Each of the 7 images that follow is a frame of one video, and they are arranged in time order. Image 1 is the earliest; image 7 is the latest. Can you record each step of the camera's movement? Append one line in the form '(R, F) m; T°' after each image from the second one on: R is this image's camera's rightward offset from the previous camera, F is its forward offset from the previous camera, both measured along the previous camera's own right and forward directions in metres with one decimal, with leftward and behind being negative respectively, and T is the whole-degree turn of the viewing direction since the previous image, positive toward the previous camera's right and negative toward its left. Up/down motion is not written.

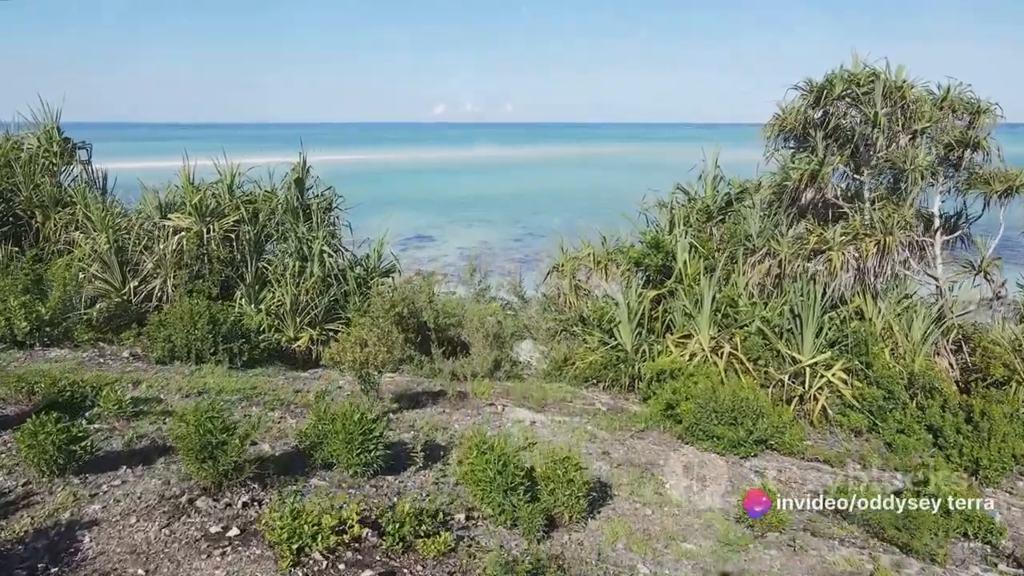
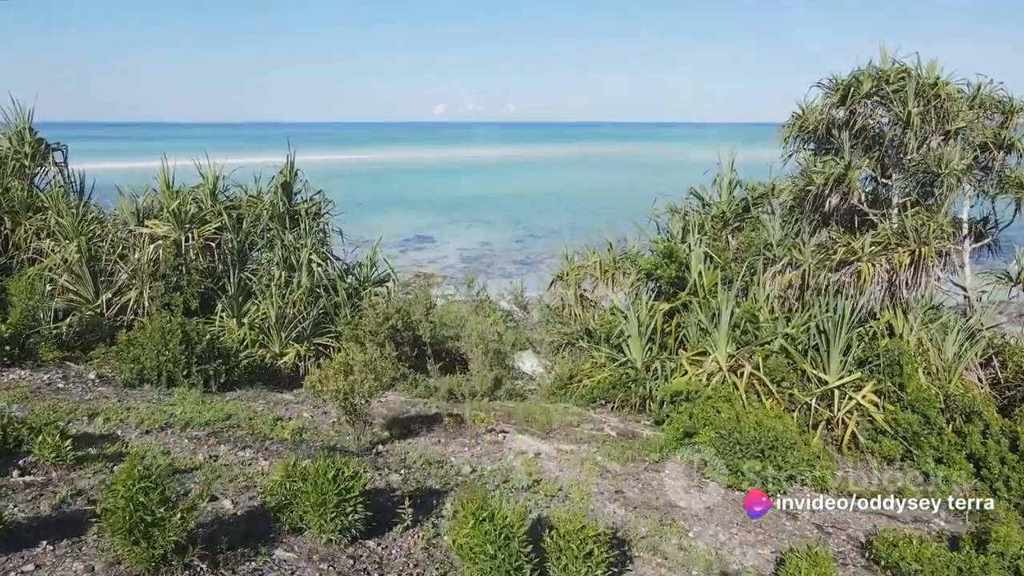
(0.0, +0.5) m; 0°
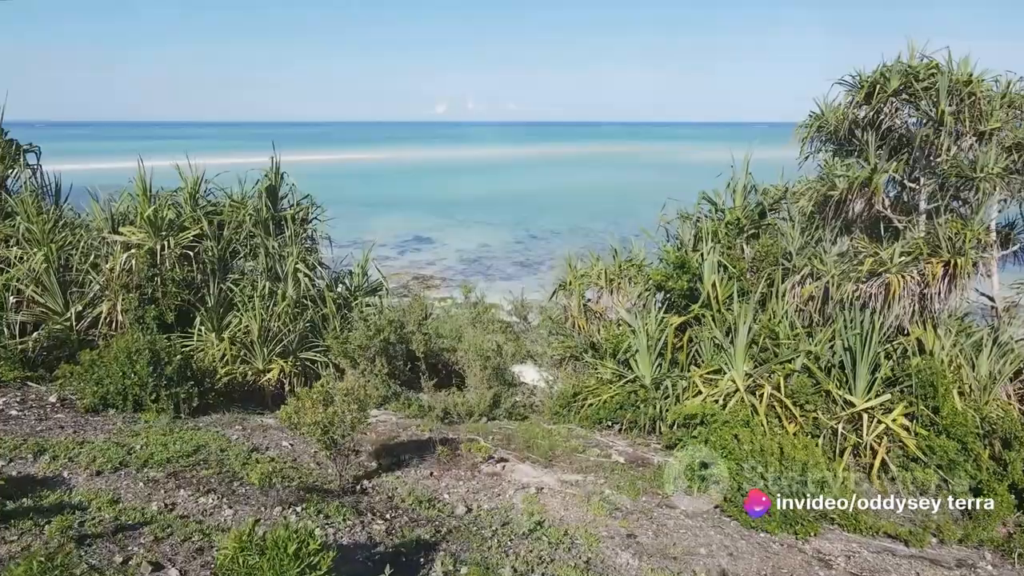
(0.0, +0.5) m; 0°
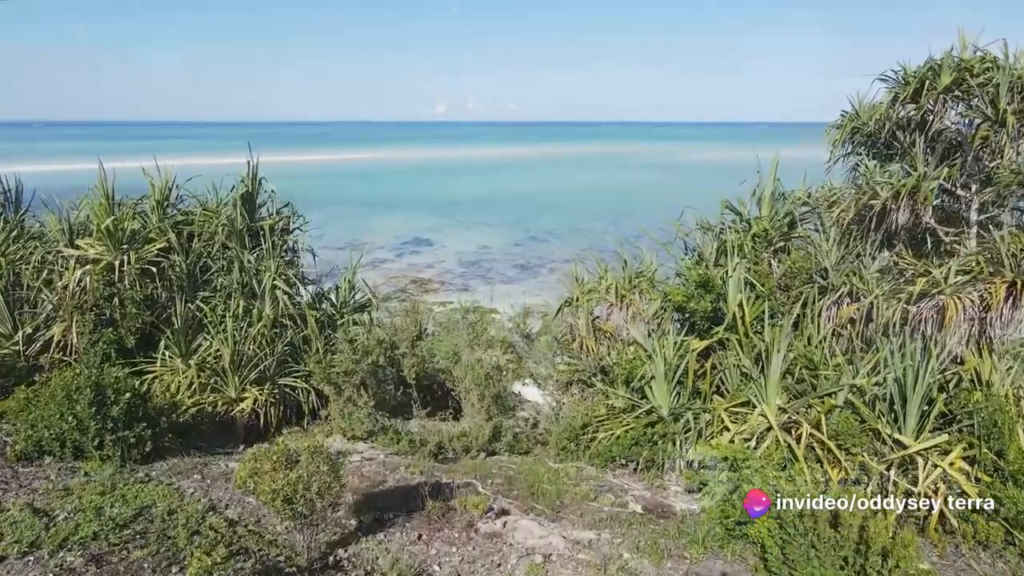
(0.0, +0.7) m; 0°
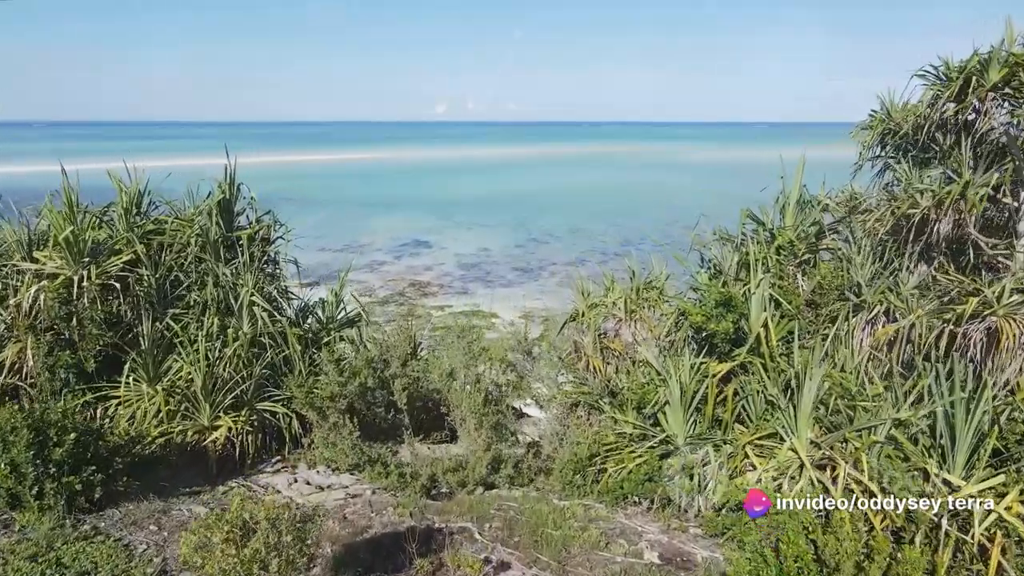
(0.0, +0.5) m; 0°
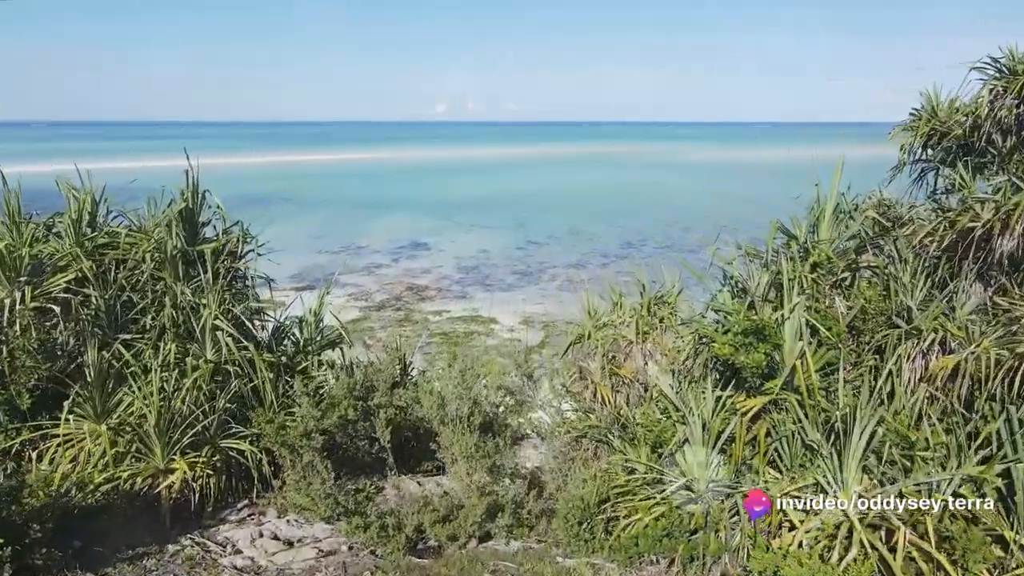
(0.0, +0.7) m; 0°
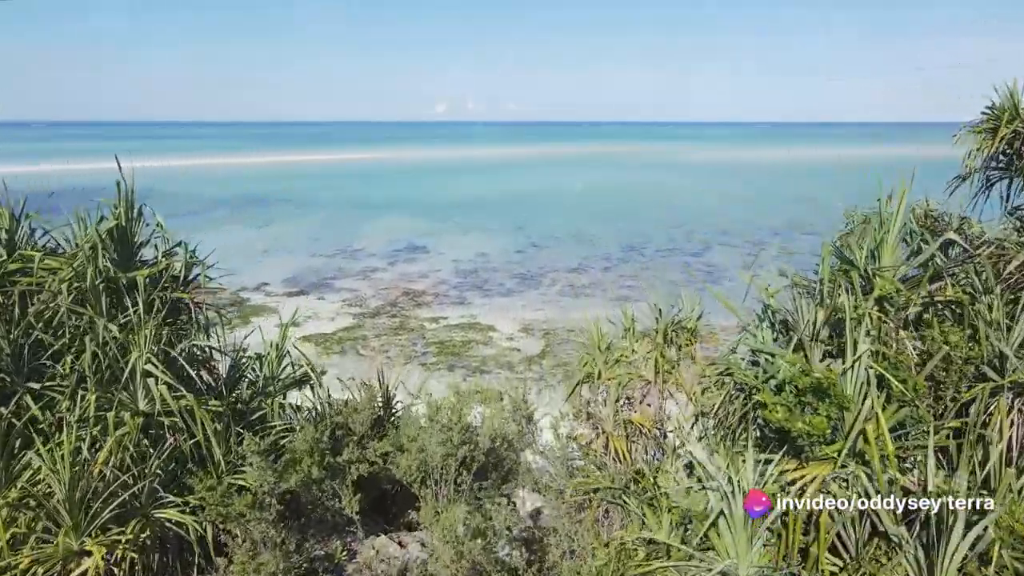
(0.0, +0.9) m; 0°
